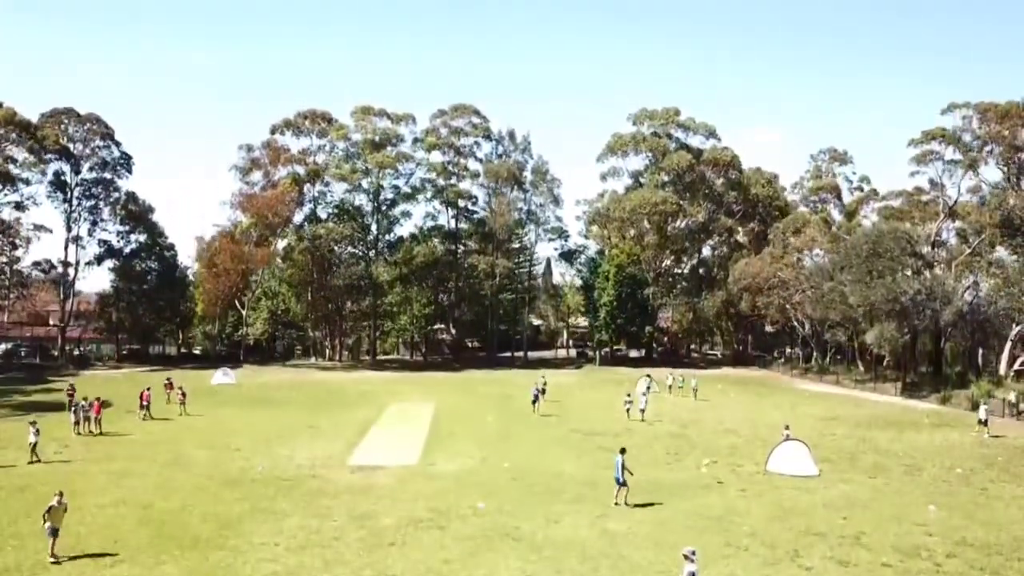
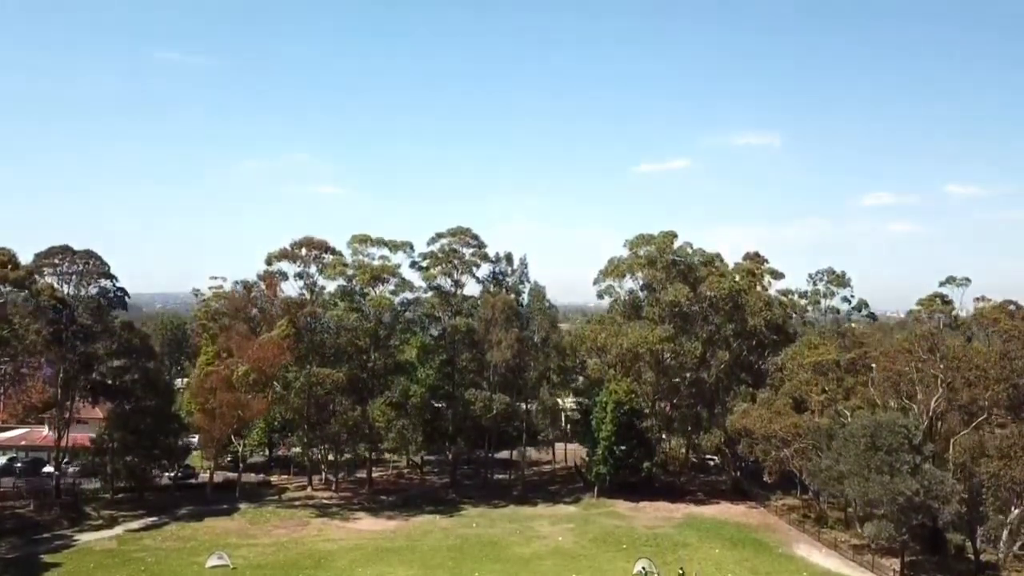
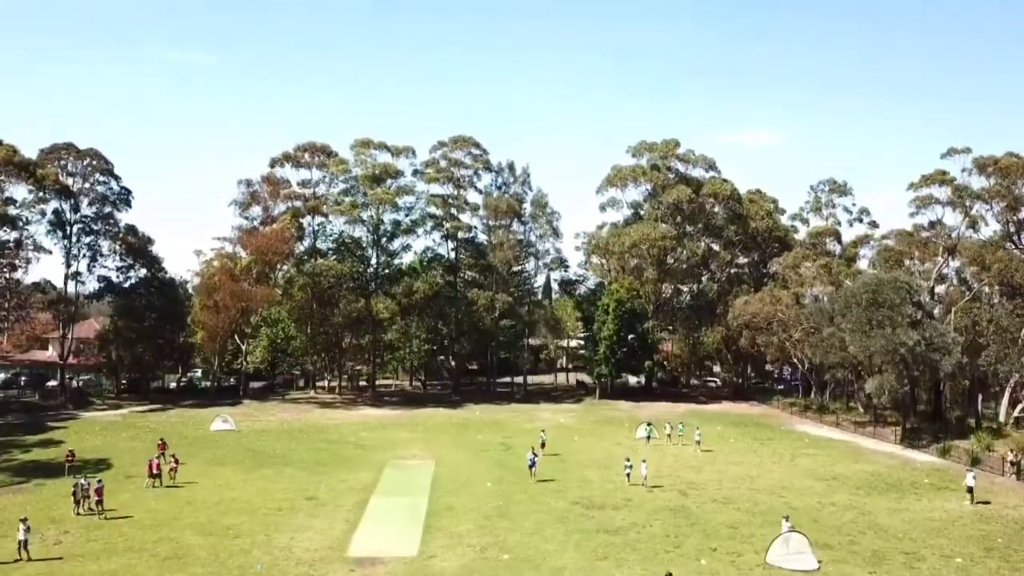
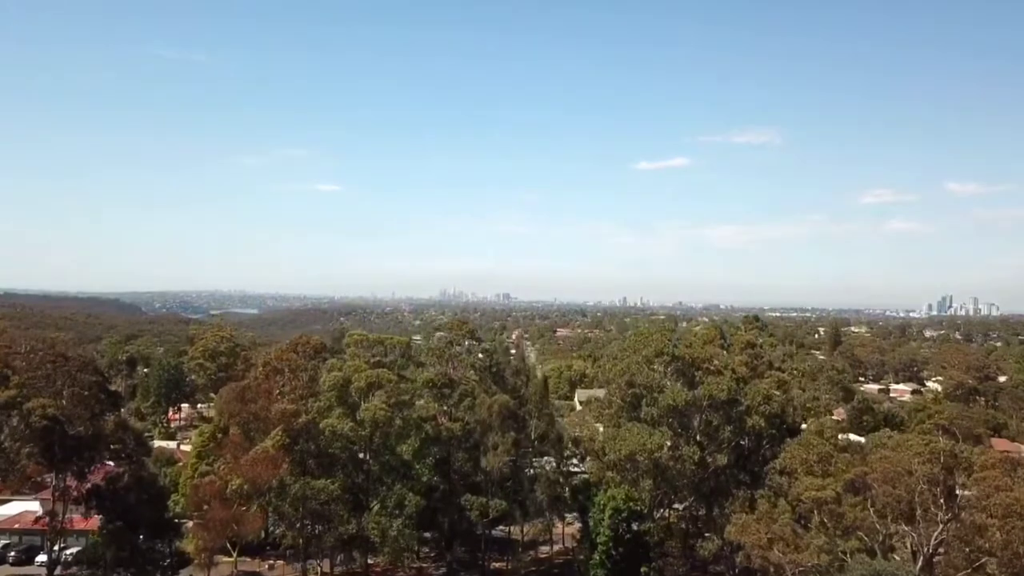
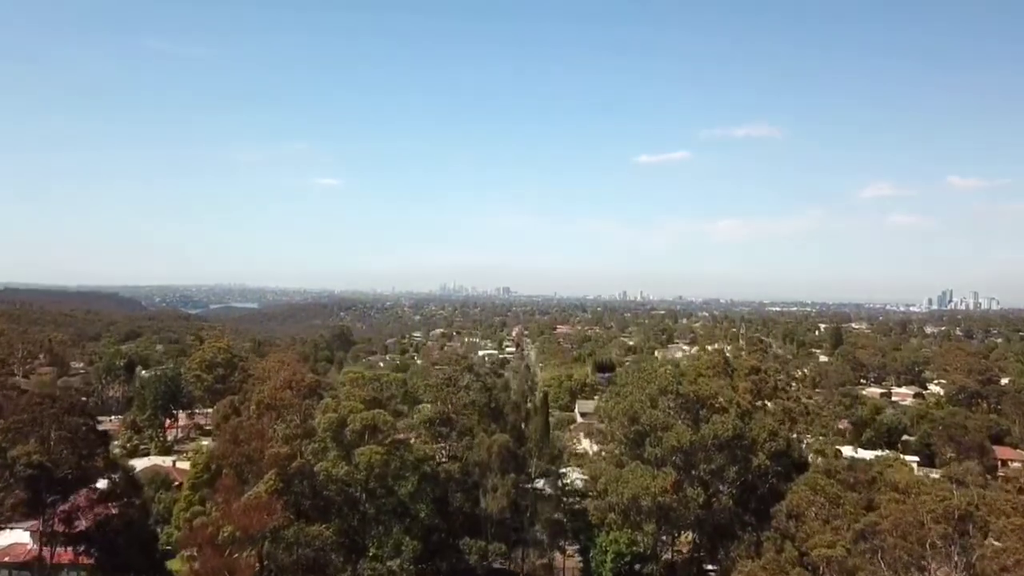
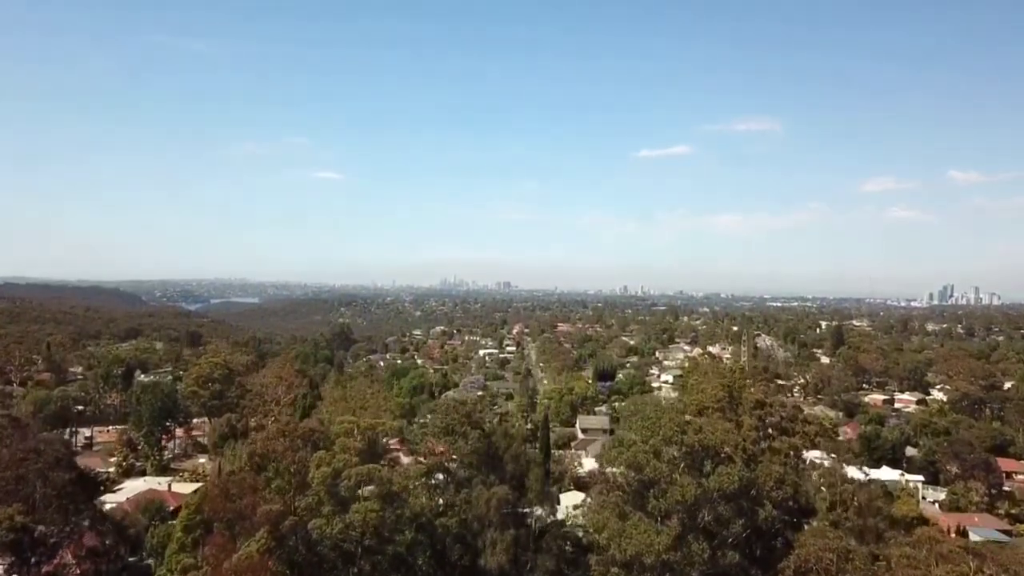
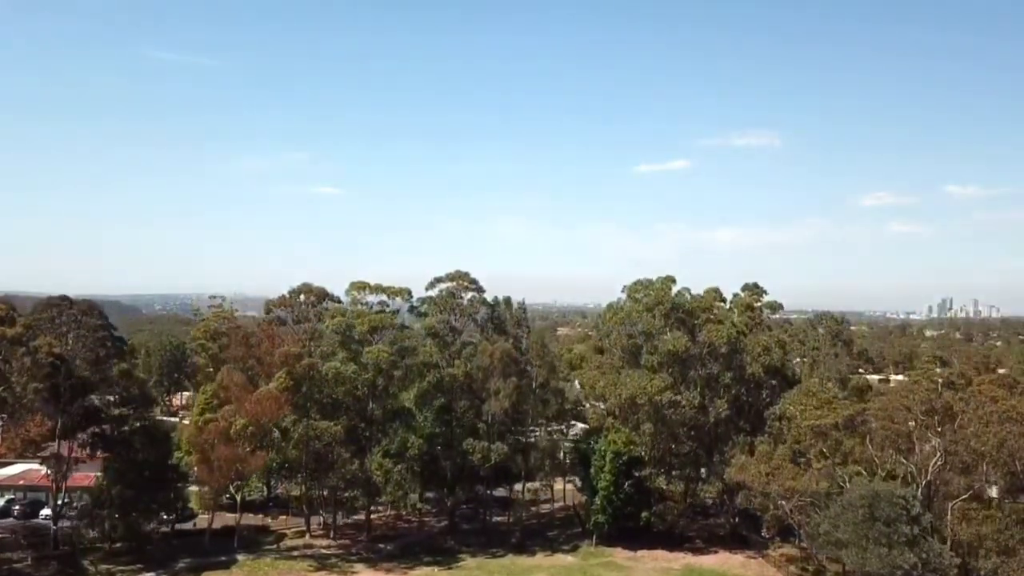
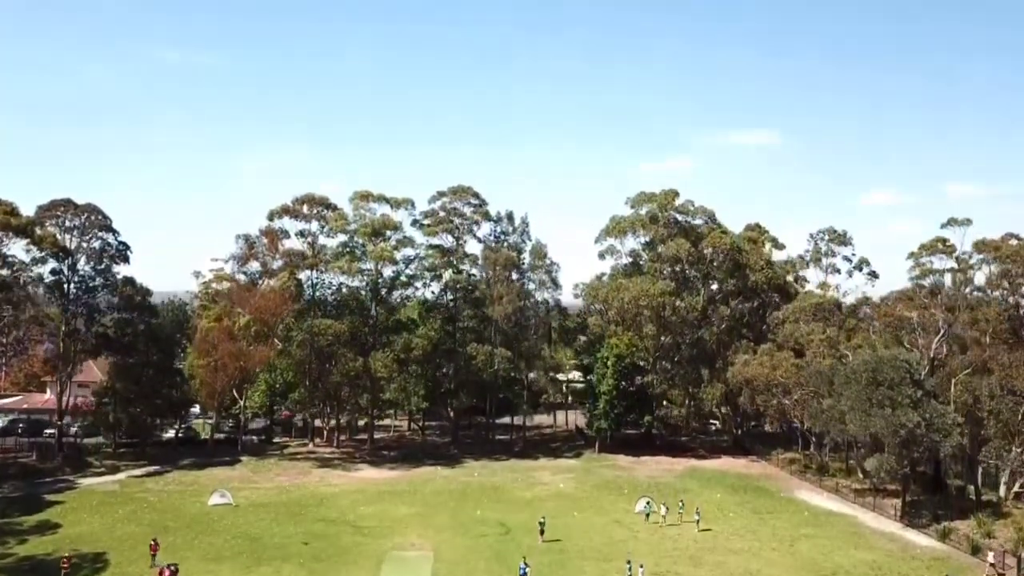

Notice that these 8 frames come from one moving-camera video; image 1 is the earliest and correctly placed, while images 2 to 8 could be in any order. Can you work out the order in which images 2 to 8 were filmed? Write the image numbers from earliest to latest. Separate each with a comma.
3, 8, 2, 7, 4, 5, 6
